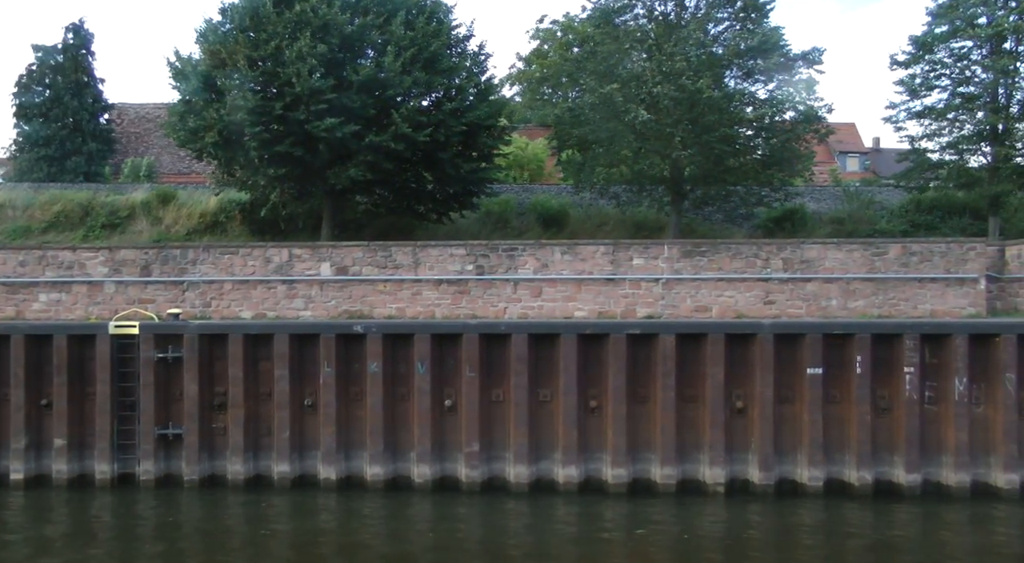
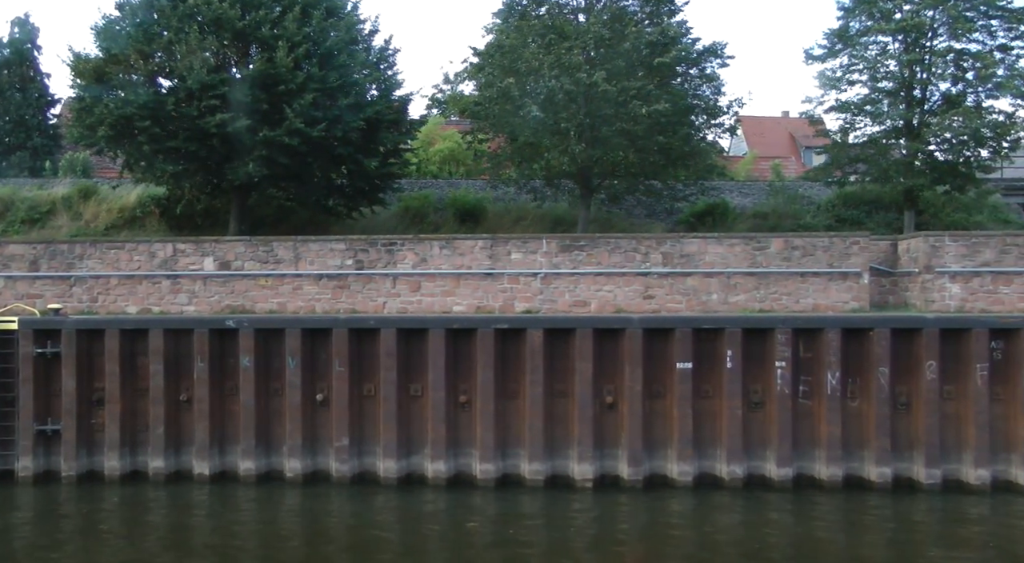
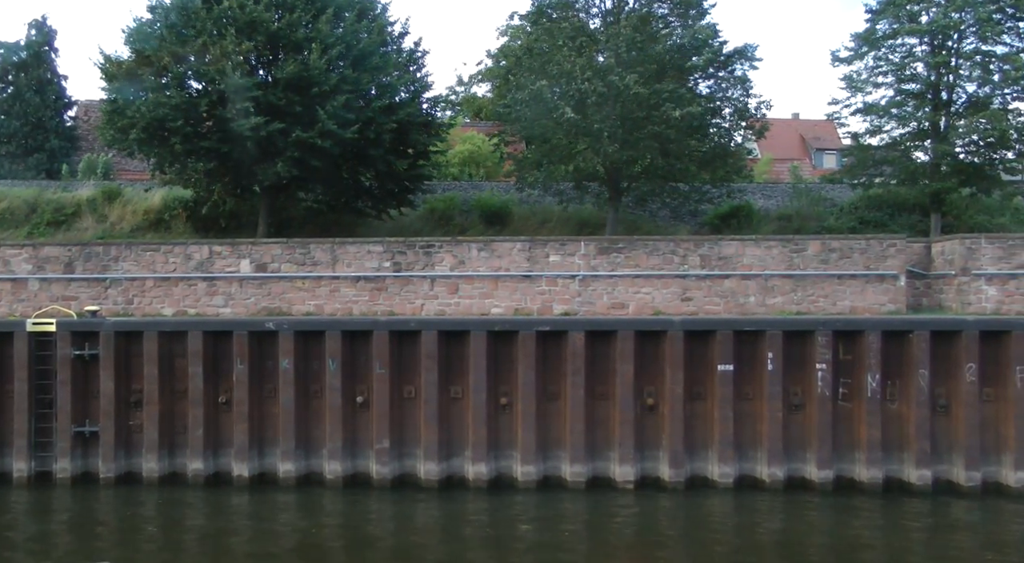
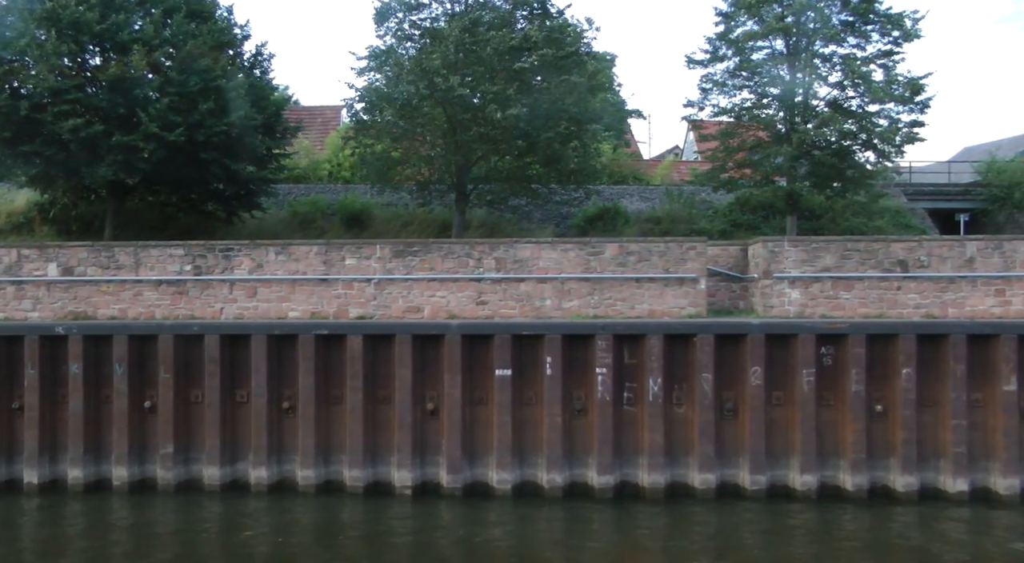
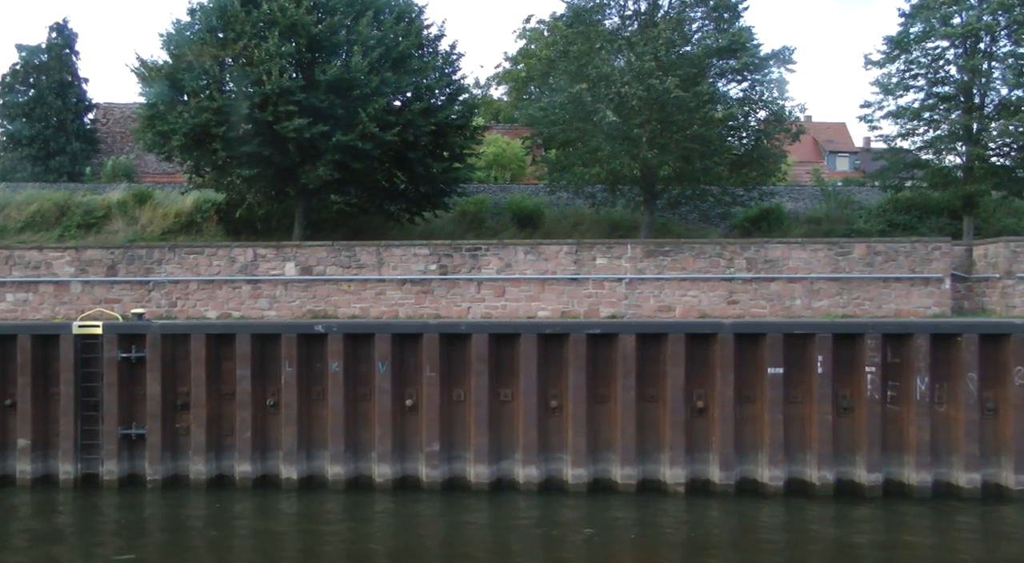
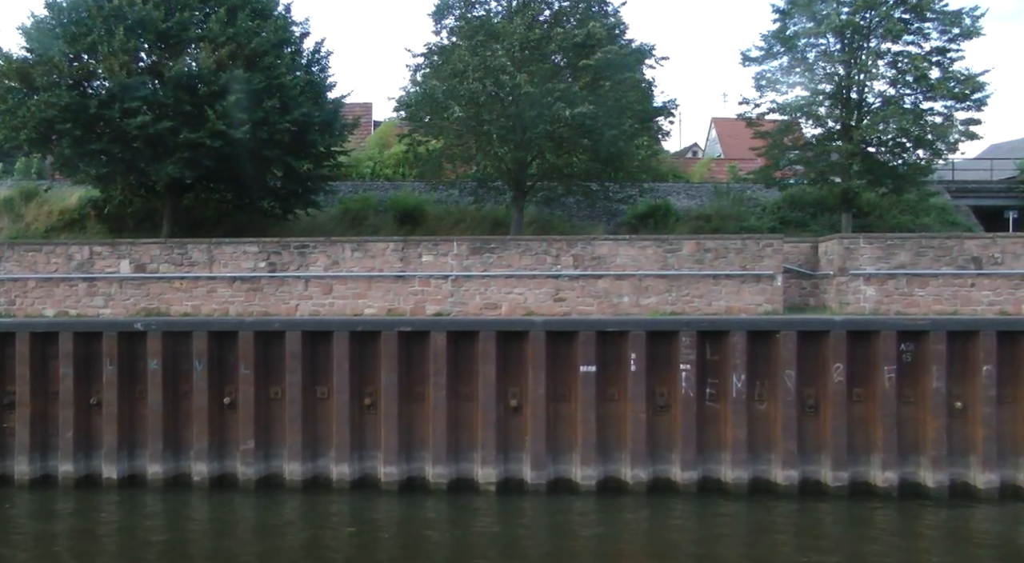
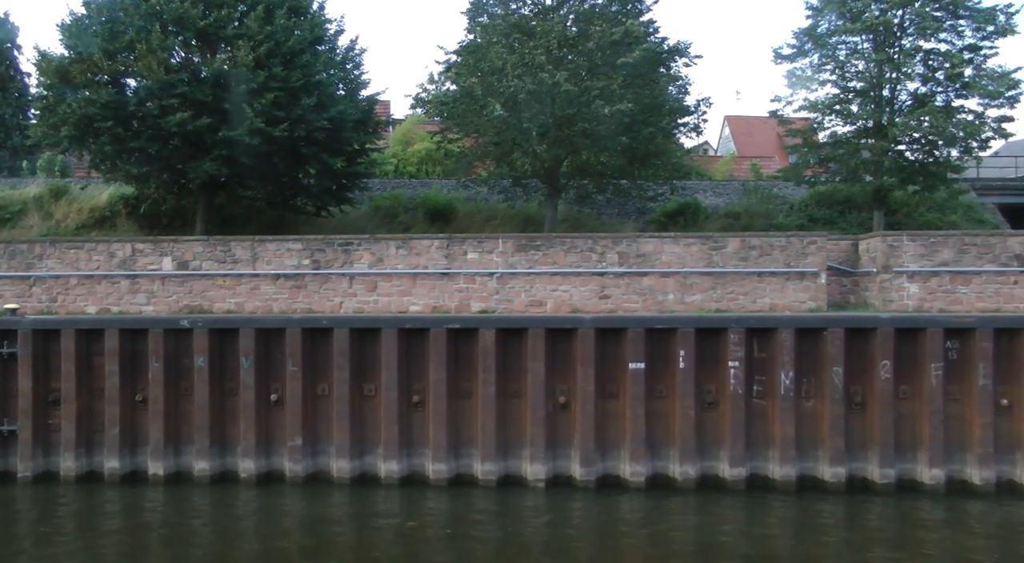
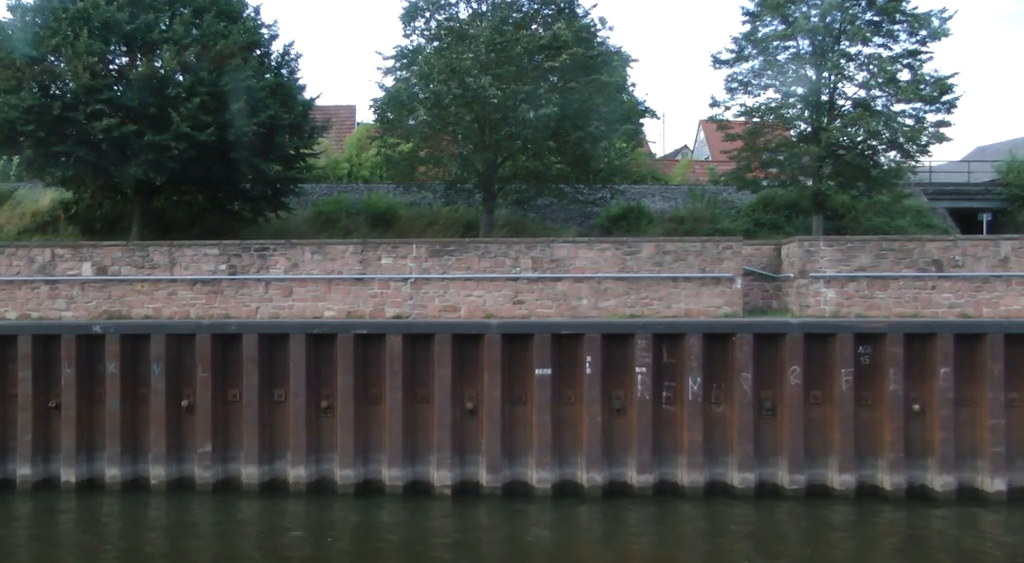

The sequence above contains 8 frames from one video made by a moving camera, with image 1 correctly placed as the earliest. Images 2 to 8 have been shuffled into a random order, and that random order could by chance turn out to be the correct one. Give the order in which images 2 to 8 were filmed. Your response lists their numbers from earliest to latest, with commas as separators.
5, 3, 2, 7, 6, 8, 4
